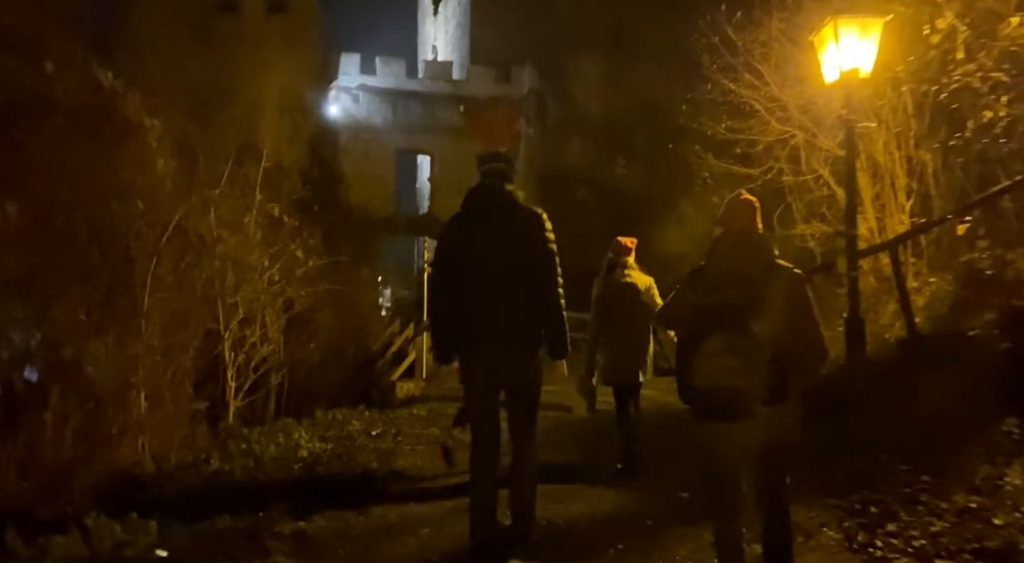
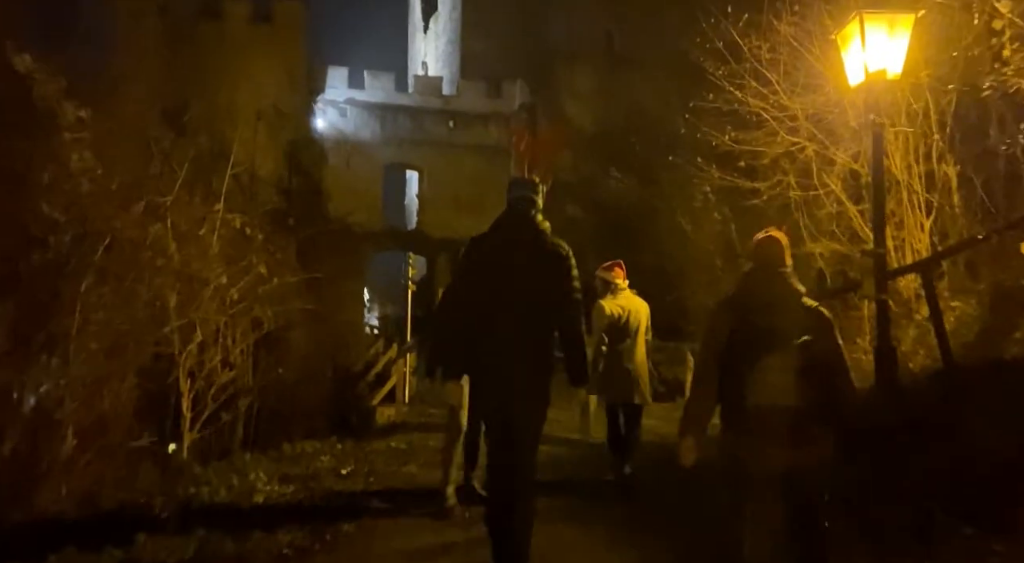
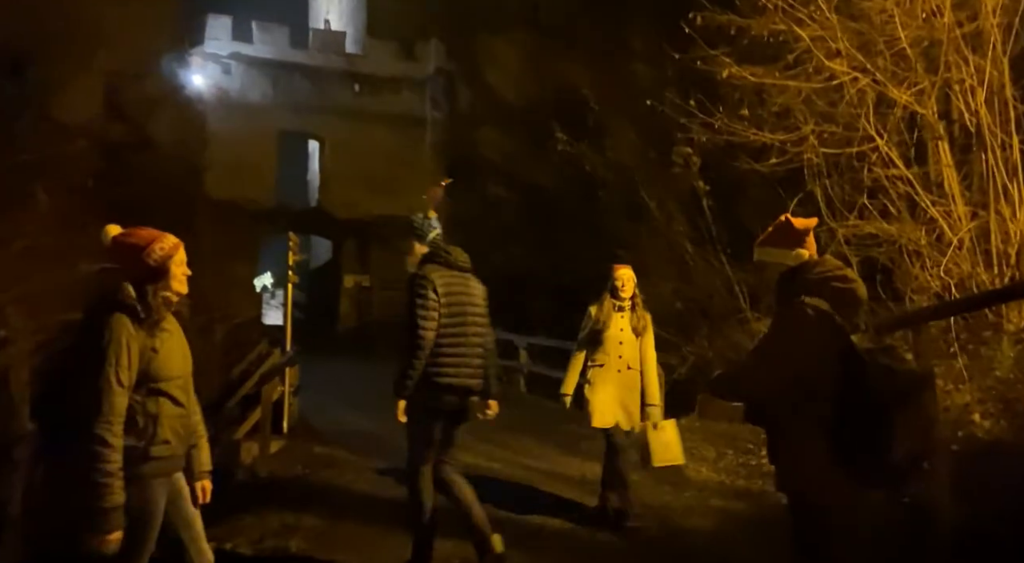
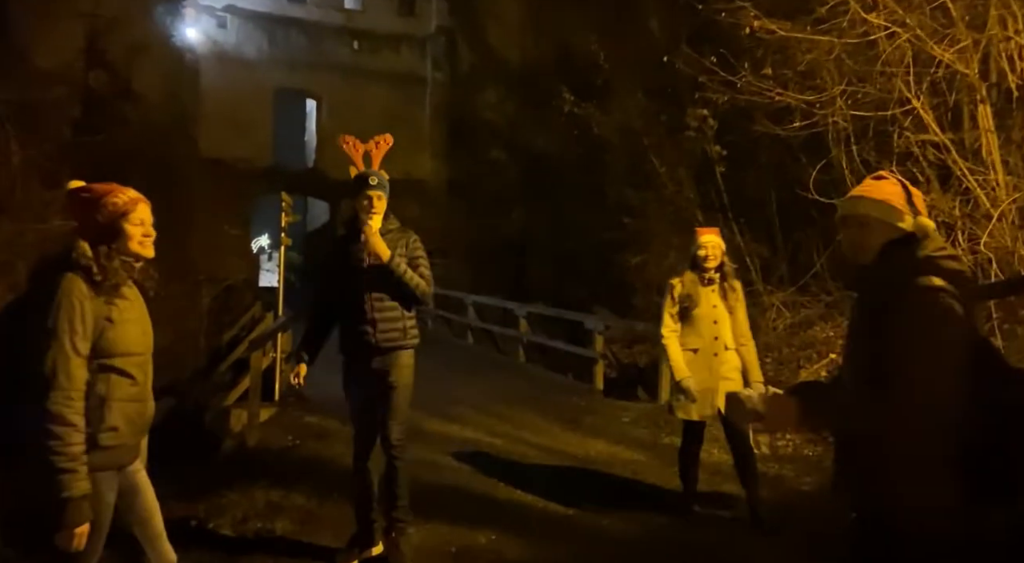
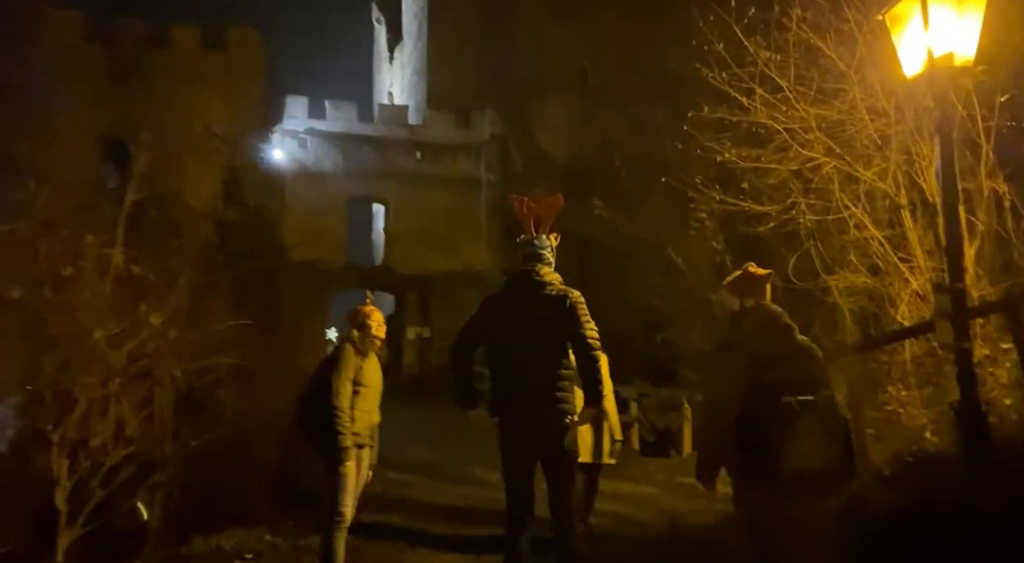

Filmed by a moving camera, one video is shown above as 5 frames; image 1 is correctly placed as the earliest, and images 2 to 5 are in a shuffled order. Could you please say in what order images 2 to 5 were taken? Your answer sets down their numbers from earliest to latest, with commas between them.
2, 5, 3, 4
